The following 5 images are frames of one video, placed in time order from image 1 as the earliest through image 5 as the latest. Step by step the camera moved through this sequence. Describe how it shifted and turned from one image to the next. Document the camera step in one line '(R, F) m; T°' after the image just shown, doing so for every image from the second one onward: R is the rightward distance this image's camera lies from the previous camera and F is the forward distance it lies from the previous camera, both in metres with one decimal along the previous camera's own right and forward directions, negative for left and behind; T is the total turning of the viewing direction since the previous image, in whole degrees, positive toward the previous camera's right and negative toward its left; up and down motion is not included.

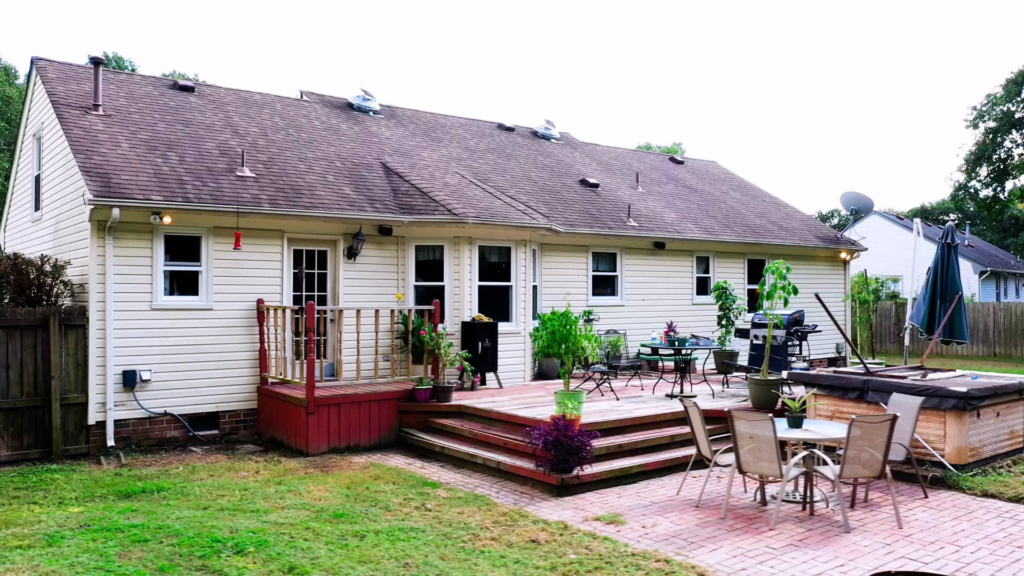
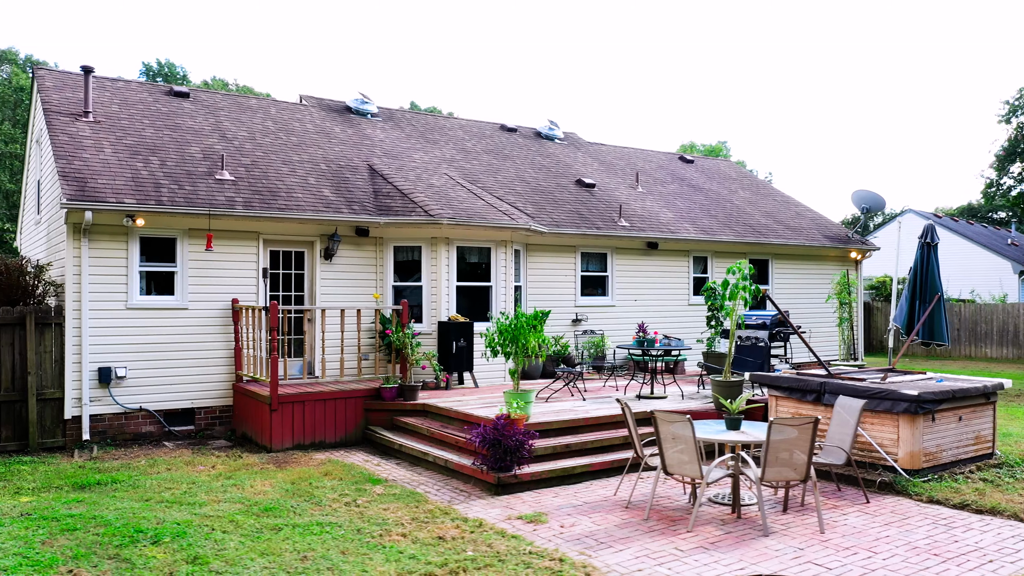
(+1.0, 0.0) m; -4°
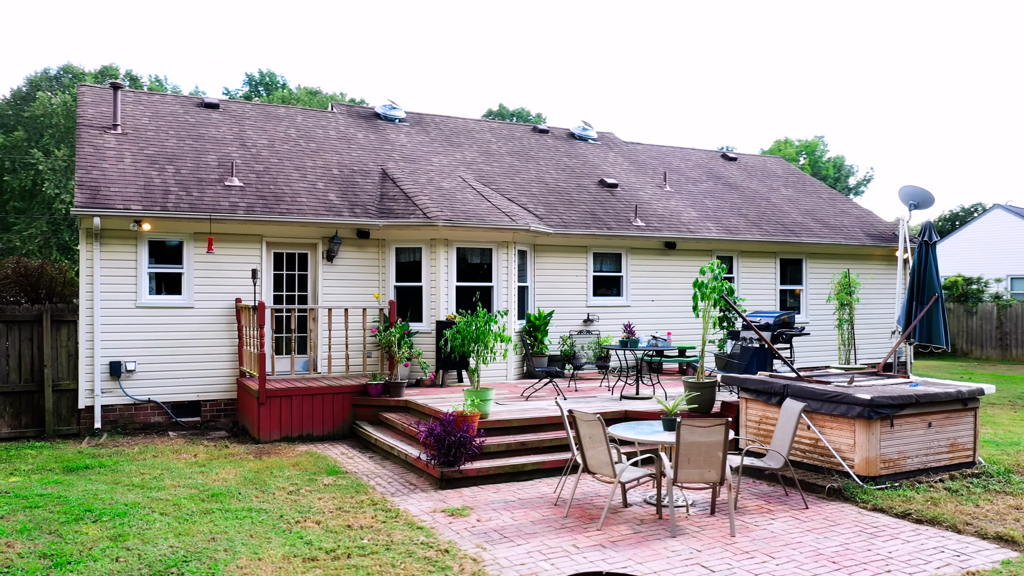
(+1.4, -0.1) m; -7°
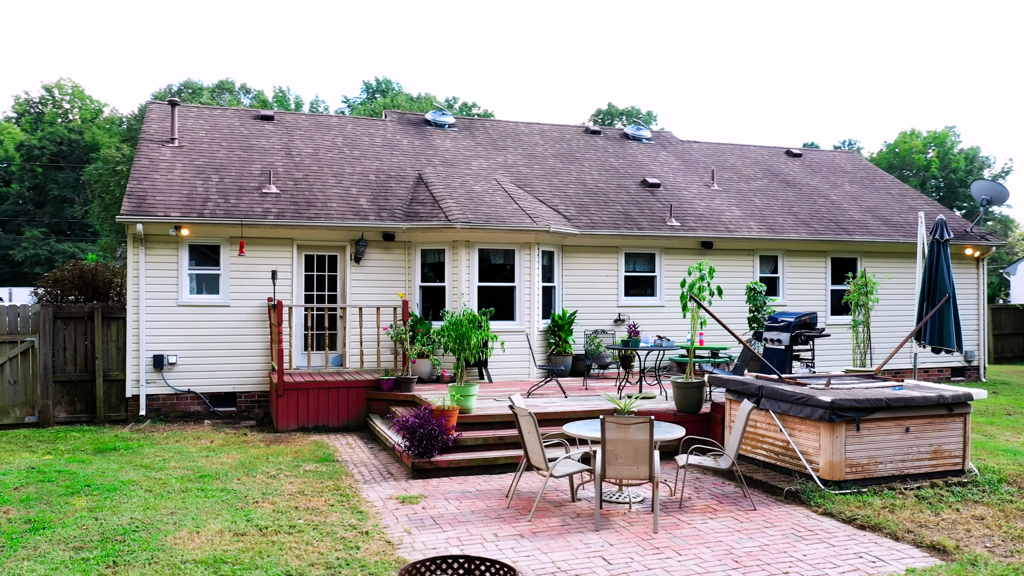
(+1.4, -0.2) m; -9°
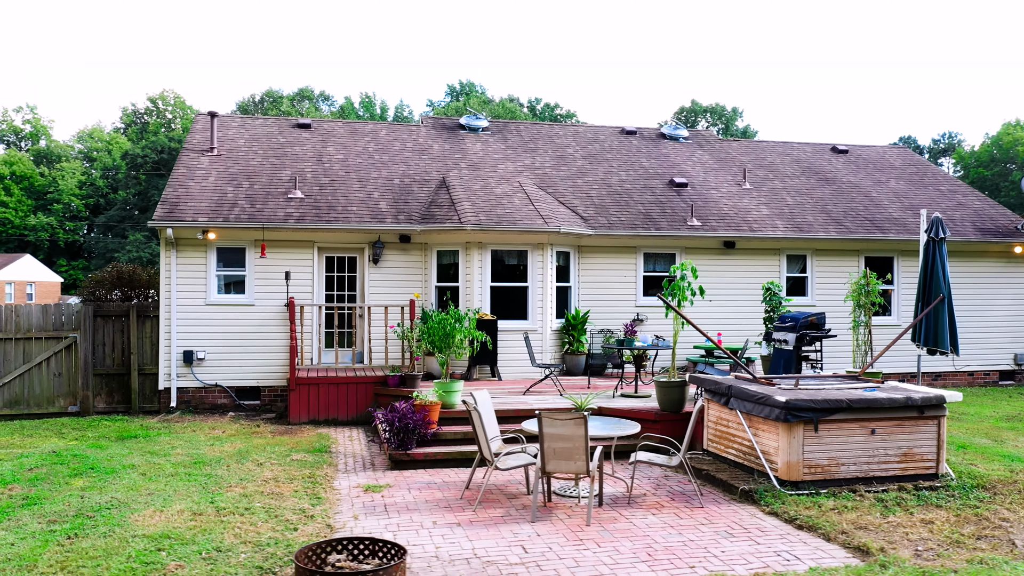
(+1.2, -0.2) m; -6°
